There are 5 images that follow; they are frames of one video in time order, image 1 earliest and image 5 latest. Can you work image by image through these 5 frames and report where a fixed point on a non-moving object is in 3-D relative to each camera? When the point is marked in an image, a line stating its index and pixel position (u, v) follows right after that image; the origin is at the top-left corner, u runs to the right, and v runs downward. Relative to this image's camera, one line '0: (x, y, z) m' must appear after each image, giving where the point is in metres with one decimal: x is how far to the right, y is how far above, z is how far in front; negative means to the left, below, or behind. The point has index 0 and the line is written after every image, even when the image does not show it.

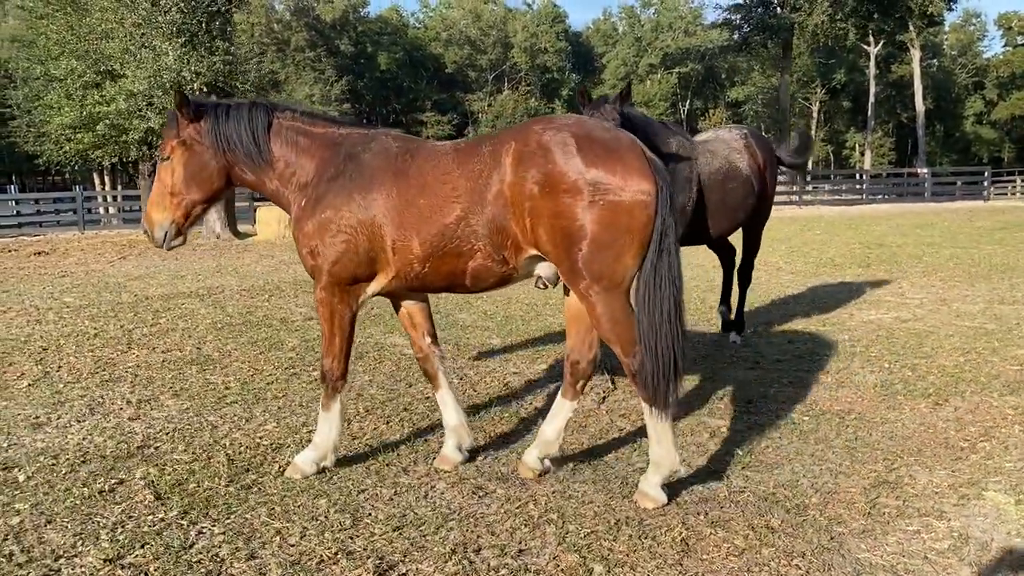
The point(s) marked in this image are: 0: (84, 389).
0: (-2.5, -0.6, +5.3) m
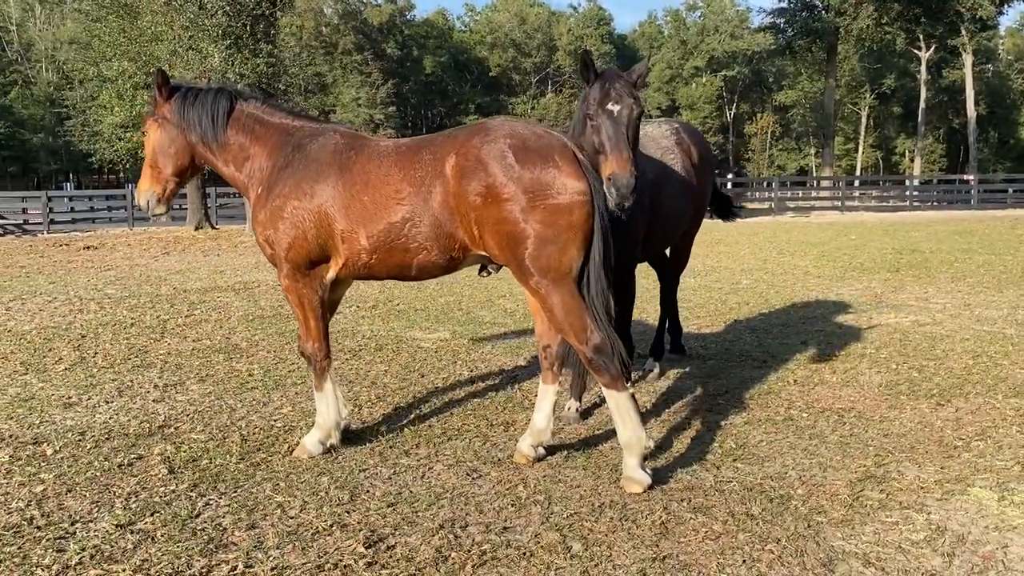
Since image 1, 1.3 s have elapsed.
0: (-2.5, -0.5, +5.6) m
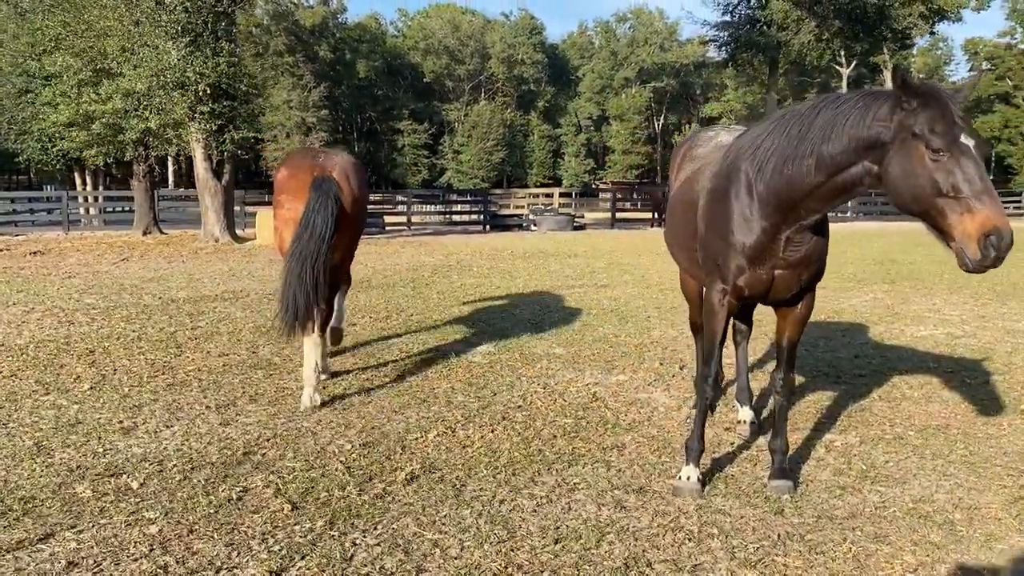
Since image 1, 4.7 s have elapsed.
0: (-2.1, -0.6, +5.1) m
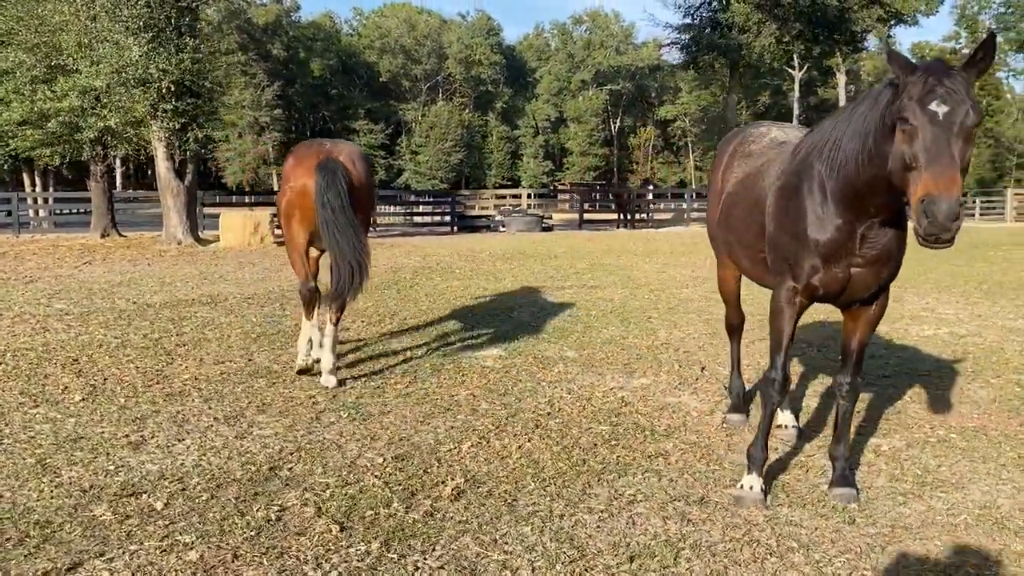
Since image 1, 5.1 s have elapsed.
0: (-1.9, -0.6, +4.8) m
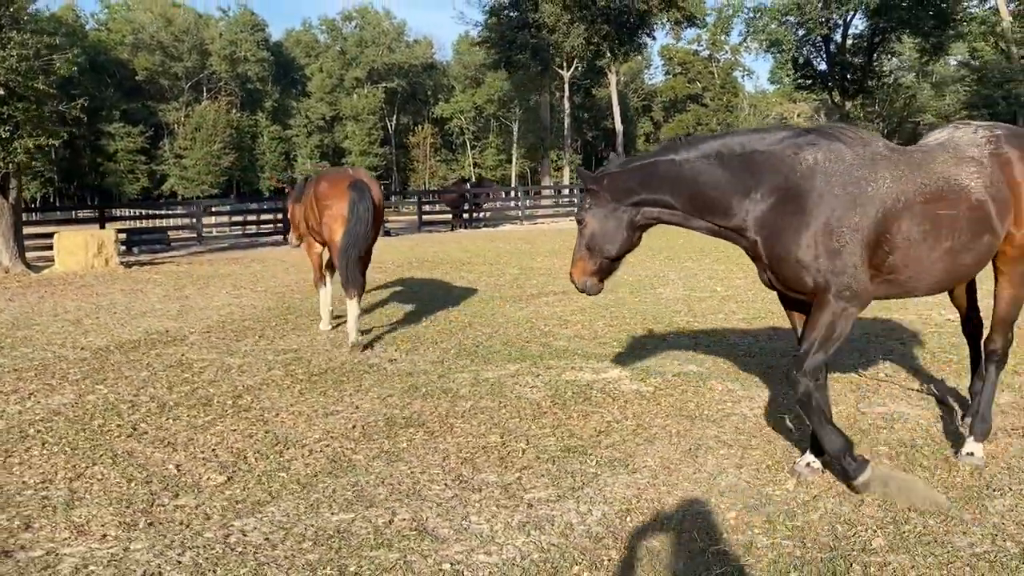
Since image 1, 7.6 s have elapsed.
0: (-0.8, -0.8, +4.0) m
